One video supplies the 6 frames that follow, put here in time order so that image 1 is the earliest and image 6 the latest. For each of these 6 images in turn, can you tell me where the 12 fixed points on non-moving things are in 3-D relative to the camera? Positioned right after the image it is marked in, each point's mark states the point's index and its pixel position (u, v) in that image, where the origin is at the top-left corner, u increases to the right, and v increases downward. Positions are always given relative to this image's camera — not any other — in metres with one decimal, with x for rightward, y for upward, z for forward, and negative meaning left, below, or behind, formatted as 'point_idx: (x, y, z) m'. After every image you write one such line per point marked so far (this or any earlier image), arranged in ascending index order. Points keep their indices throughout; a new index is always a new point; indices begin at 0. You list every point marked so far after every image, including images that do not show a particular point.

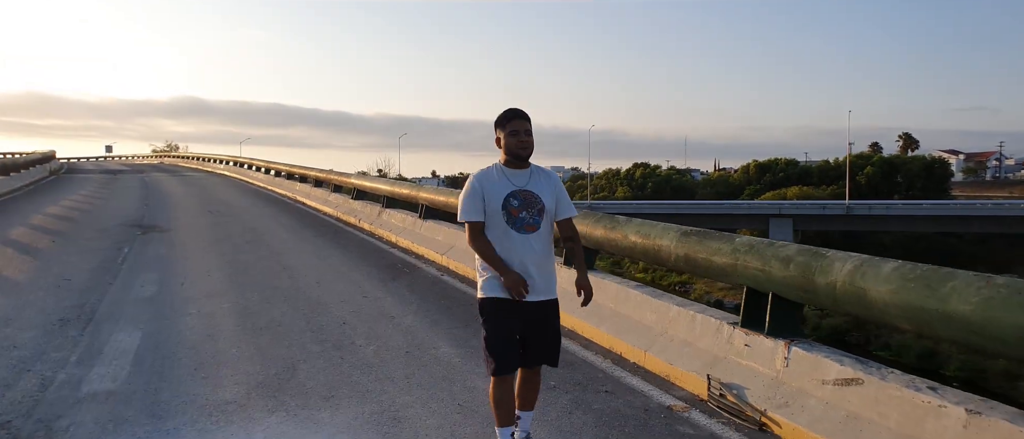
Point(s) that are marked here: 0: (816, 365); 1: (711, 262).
0: (+1.7, -0.8, +3.9) m
1: (+1.4, -0.3, +4.9) m
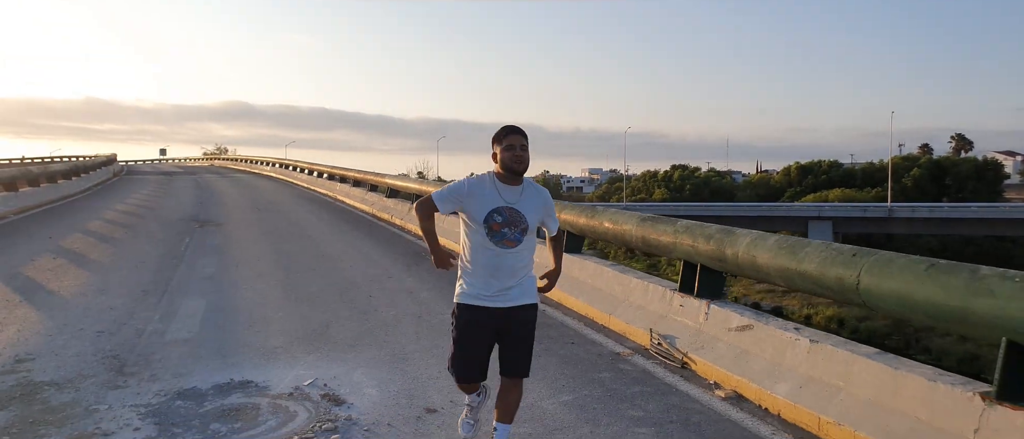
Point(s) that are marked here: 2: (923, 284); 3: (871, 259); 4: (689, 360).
0: (+1.5, -0.7, +5.1) m
1: (+1.3, -0.2, +6.0) m
2: (+2.1, -0.3, +3.5) m
3: (+2.0, -0.2, +3.9) m
4: (+1.3, -1.0, +5.2) m
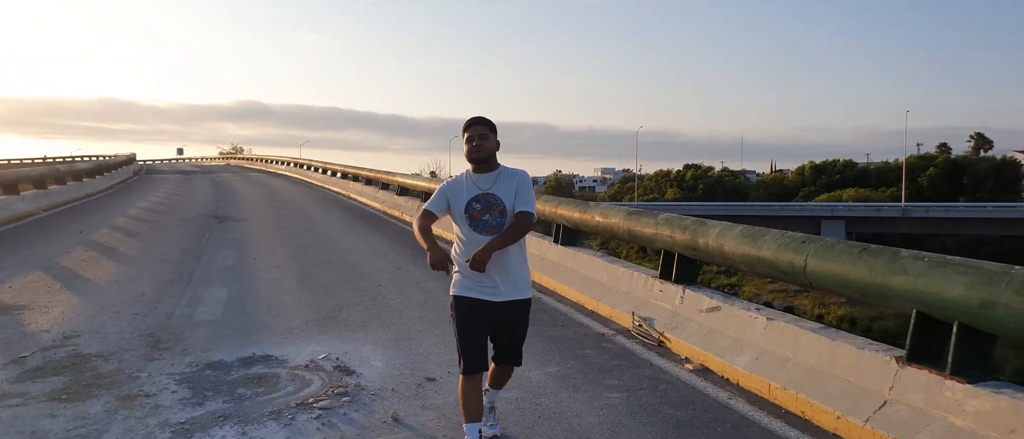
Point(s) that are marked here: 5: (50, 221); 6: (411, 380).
0: (+1.5, -0.6, +5.6) m
1: (+1.2, -0.1, +6.6) m
2: (+2.0, -0.3, +4.0) m
3: (+1.9, -0.2, +4.4) m
4: (+1.2, -1.0, +5.7) m
5: (-9.8, 0.0, +15.0) m
6: (-0.7, -1.1, +5.0) m
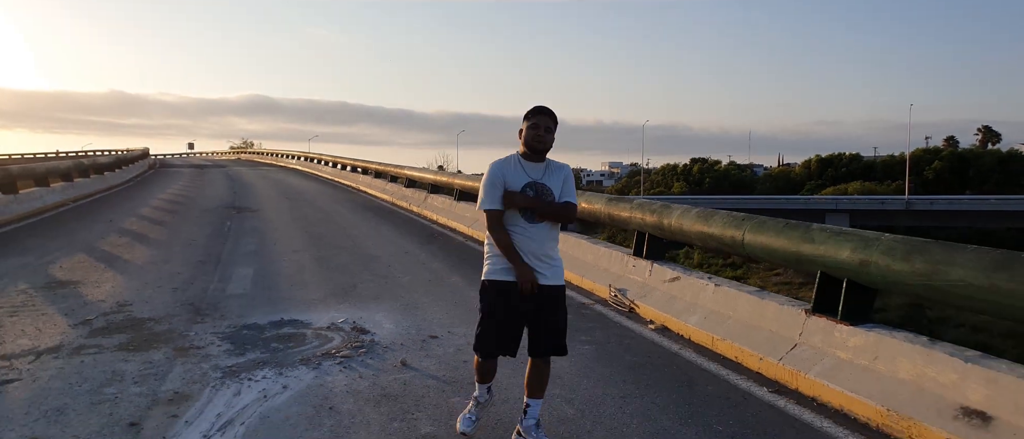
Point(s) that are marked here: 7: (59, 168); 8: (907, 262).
0: (+1.4, -0.5, +6.5) m
1: (+1.2, 0.0, +7.5) m
2: (+1.9, -0.1, +4.9) m
3: (+1.8, 0.0, +5.3) m
4: (+1.2, -0.8, +6.6) m
5: (-9.8, +0.2, +16.0) m
6: (-0.8, -1.0, +5.9) m
7: (-12.3, +1.4, +18.9) m
8: (+2.2, -0.2, +3.8) m
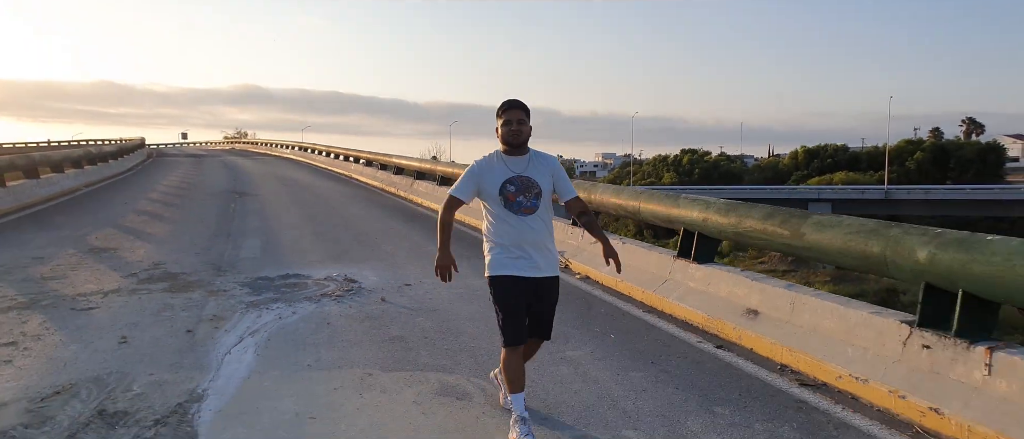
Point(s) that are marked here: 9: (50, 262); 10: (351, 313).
0: (+0.9, -0.2, +8.3) m
1: (+0.7, +0.3, +9.2) m
2: (+1.4, +0.2, +6.7) m
3: (+1.3, +0.3, +7.1) m
4: (+0.7, -0.5, +8.3) m
5: (-10.4, +0.6, +17.6) m
6: (-1.3, -0.7, +7.6) m
7: (-12.9, +1.9, +20.5) m
8: (+1.7, 0.0, +5.6) m
9: (-5.6, -0.5, +8.5) m
10: (-1.5, -0.8, +6.4) m
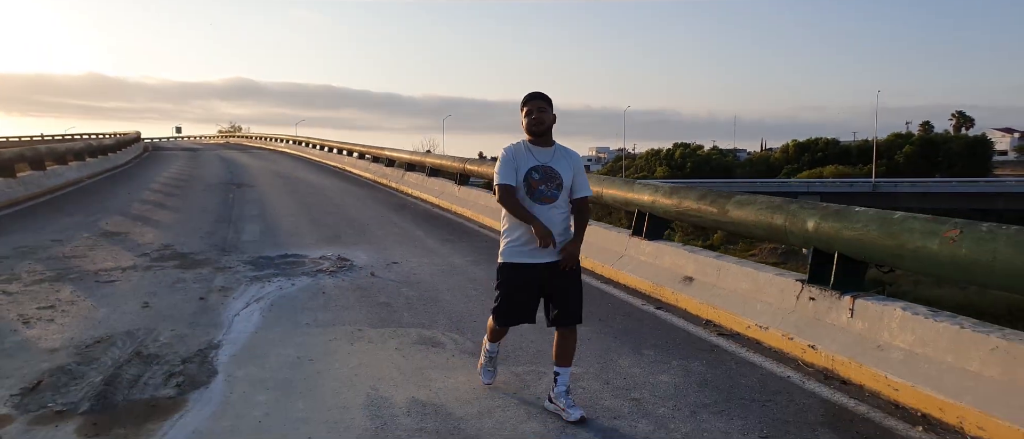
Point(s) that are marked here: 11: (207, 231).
0: (+0.6, 0.0, +9.1) m
1: (+0.4, +0.6, +10.0) m
2: (+1.1, +0.3, +7.5) m
3: (+1.1, +0.4, +7.9) m
4: (+0.4, -0.3, +9.2) m
5: (-10.7, +0.9, +18.4) m
6: (-1.5, -0.5, +8.5) m
7: (-13.2, +2.2, +21.2) m
8: (+1.4, +0.2, +6.4) m
9: (-5.9, -0.3, +9.3) m
10: (-1.7, -0.7, +7.2) m
11: (-4.8, -0.2, +11.1) m
